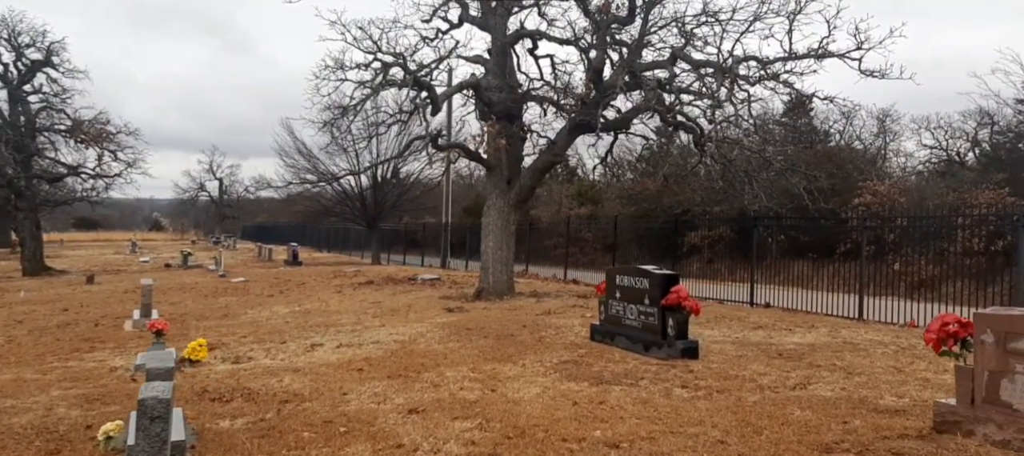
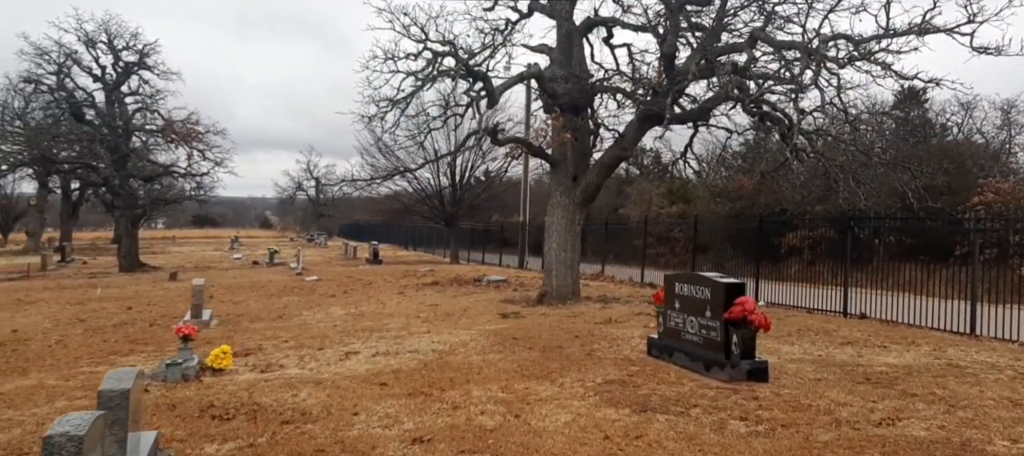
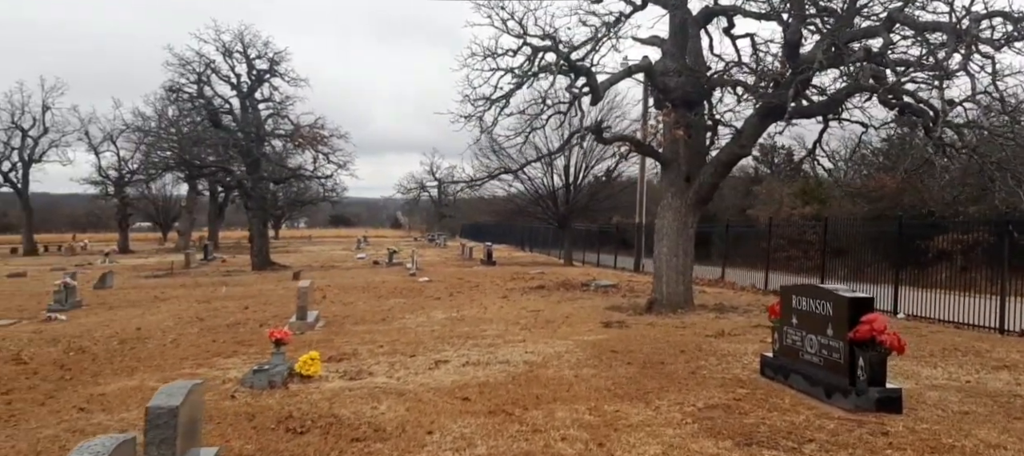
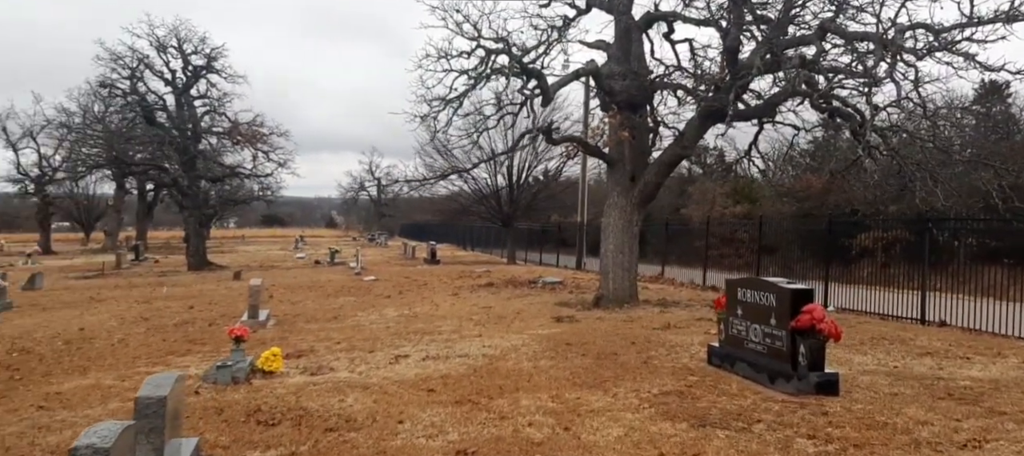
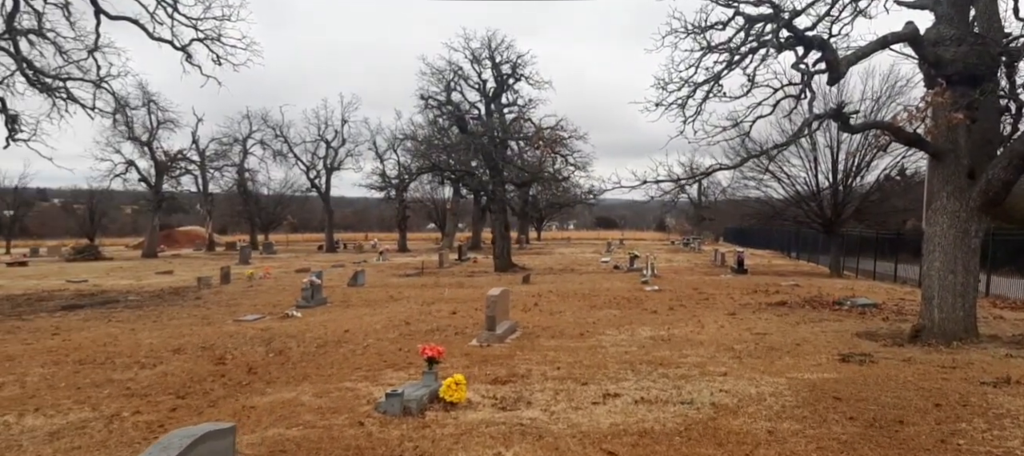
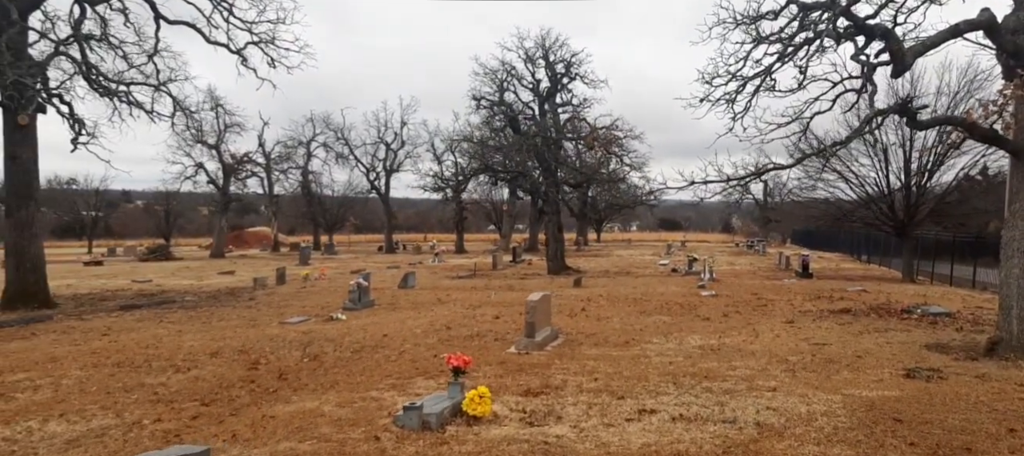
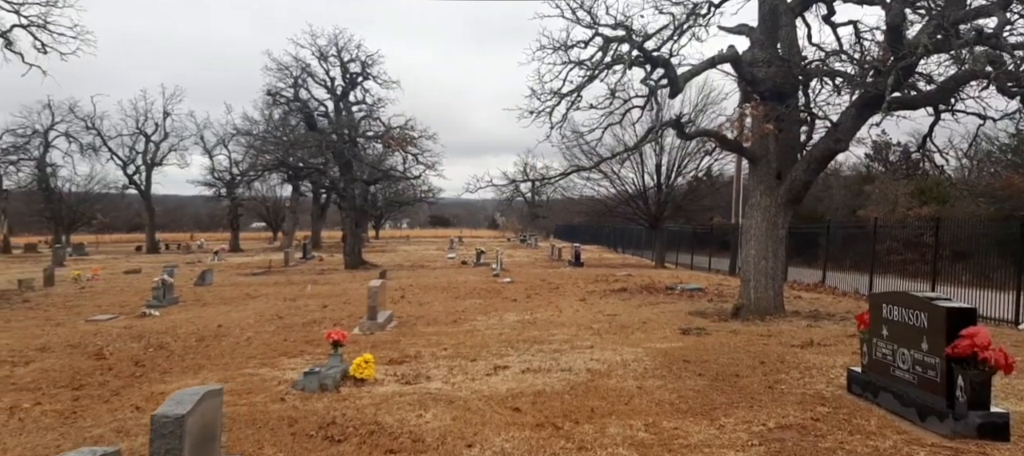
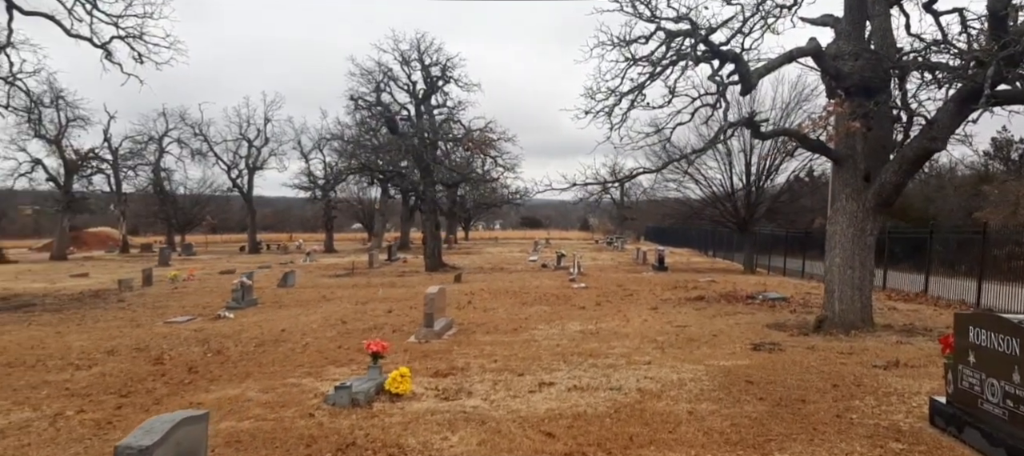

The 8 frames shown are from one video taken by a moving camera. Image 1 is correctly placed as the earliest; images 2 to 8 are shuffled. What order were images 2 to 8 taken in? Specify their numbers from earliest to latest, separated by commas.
2, 4, 3, 7, 8, 5, 6
